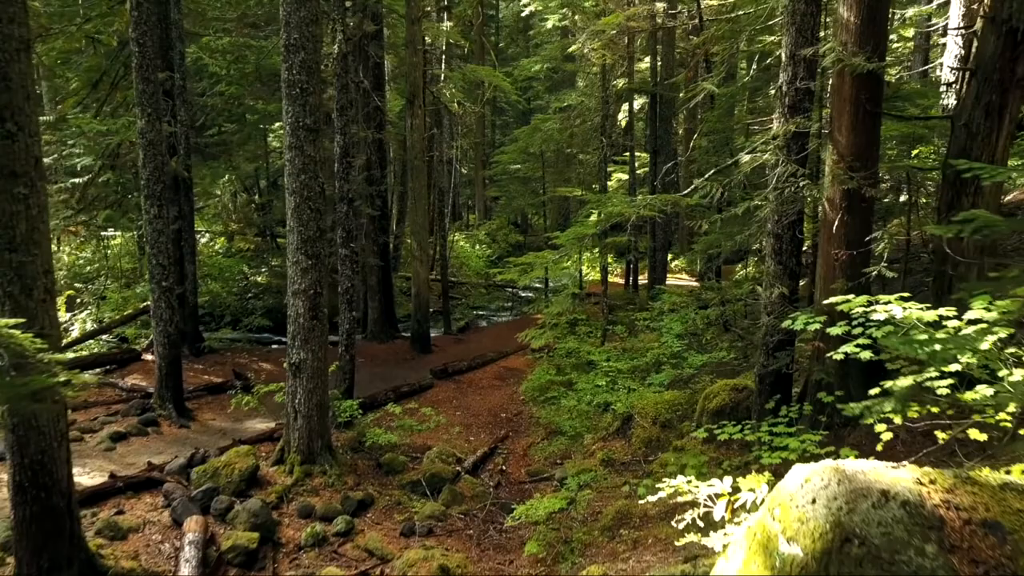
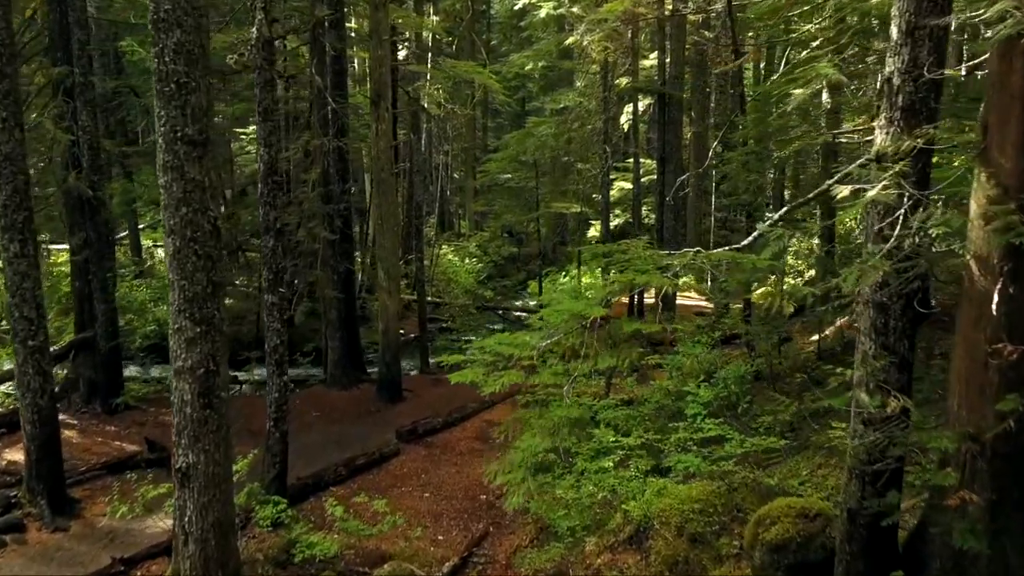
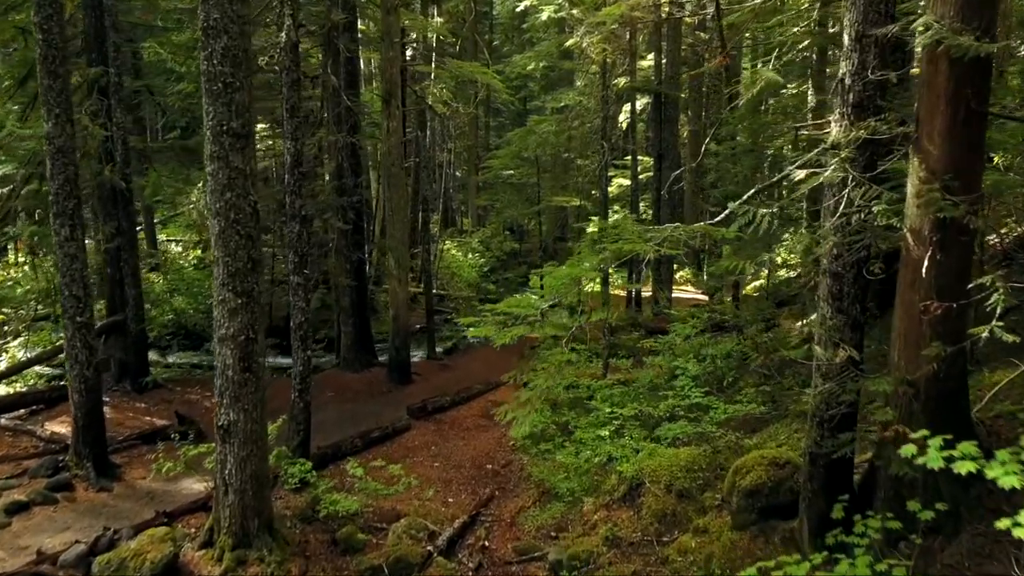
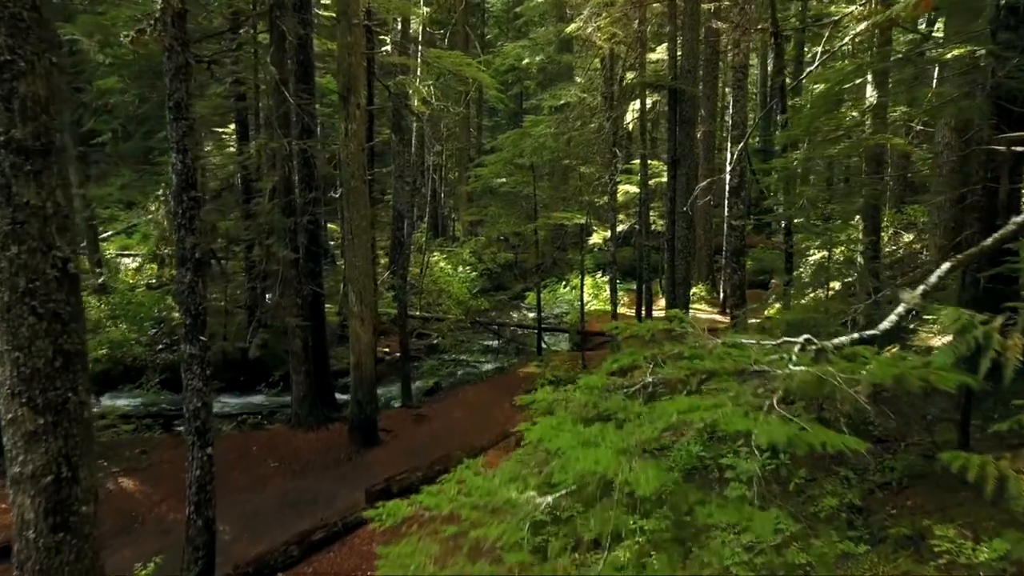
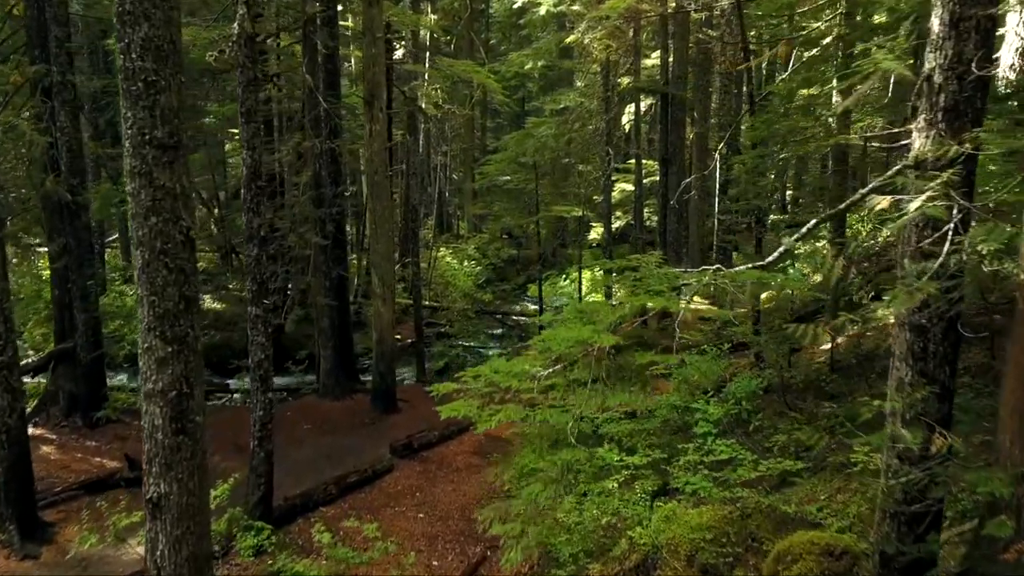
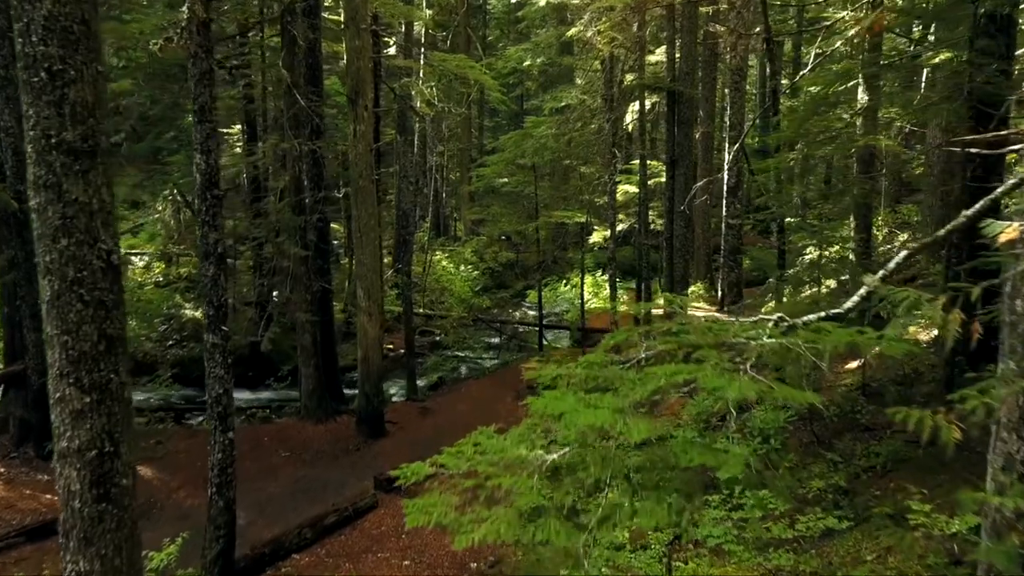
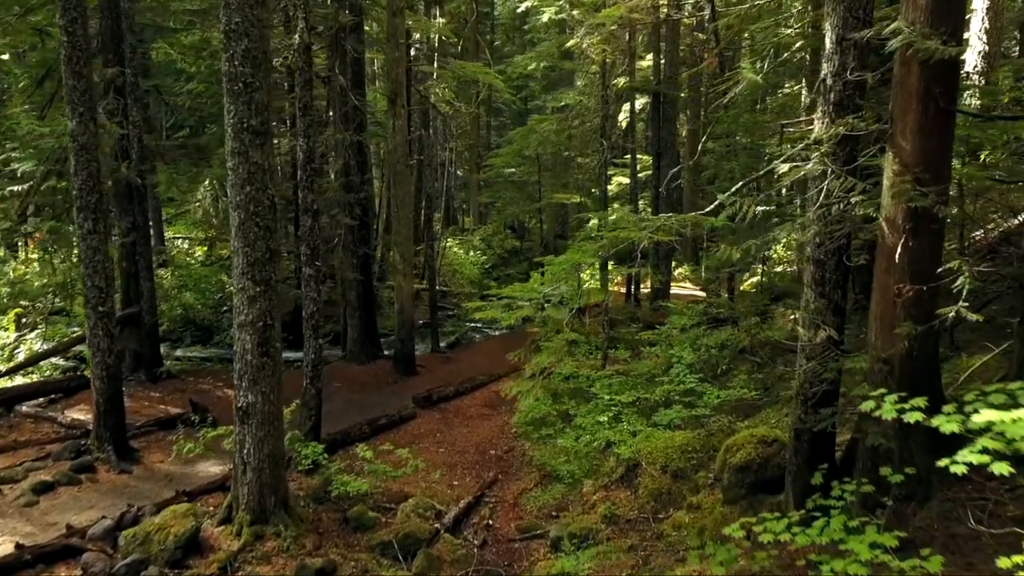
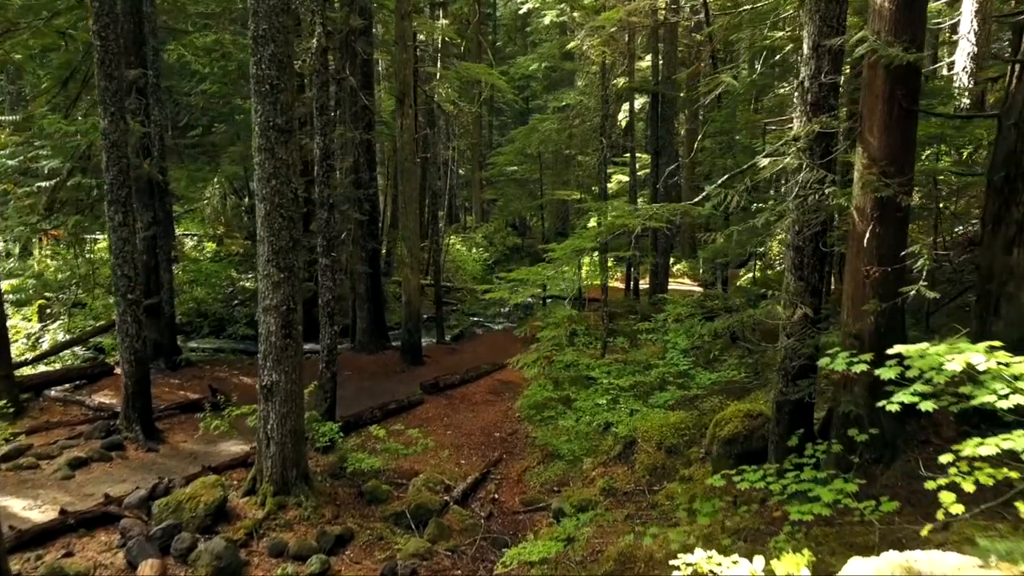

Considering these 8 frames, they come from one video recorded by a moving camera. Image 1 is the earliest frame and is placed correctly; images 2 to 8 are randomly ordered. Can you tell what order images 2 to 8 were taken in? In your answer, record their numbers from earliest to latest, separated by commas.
8, 7, 3, 2, 5, 6, 4
